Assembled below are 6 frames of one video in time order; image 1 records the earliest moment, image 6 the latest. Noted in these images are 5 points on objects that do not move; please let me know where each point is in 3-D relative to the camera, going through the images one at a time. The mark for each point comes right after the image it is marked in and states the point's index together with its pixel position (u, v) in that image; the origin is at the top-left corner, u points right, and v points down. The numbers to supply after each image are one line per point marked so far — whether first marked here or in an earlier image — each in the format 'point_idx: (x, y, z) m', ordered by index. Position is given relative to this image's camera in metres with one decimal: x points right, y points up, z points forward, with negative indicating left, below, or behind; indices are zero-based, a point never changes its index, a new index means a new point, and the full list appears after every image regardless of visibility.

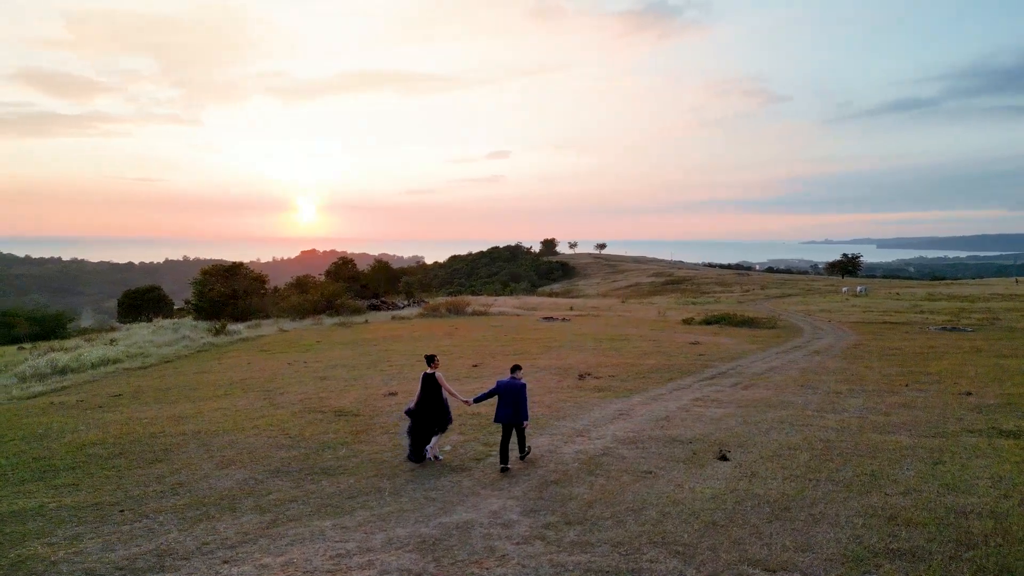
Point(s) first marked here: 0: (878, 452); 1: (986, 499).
0: (+5.9, -2.6, +8.4) m
1: (+5.4, -2.4, +6.0) m
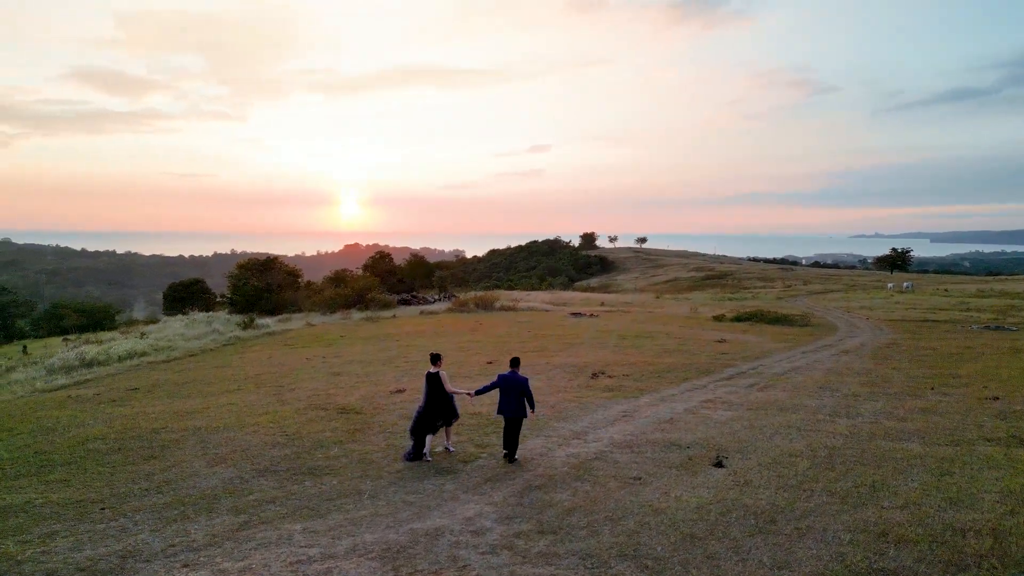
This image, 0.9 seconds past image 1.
0: (+5.7, -2.6, +8.0) m
1: (+5.1, -2.5, +5.6) m
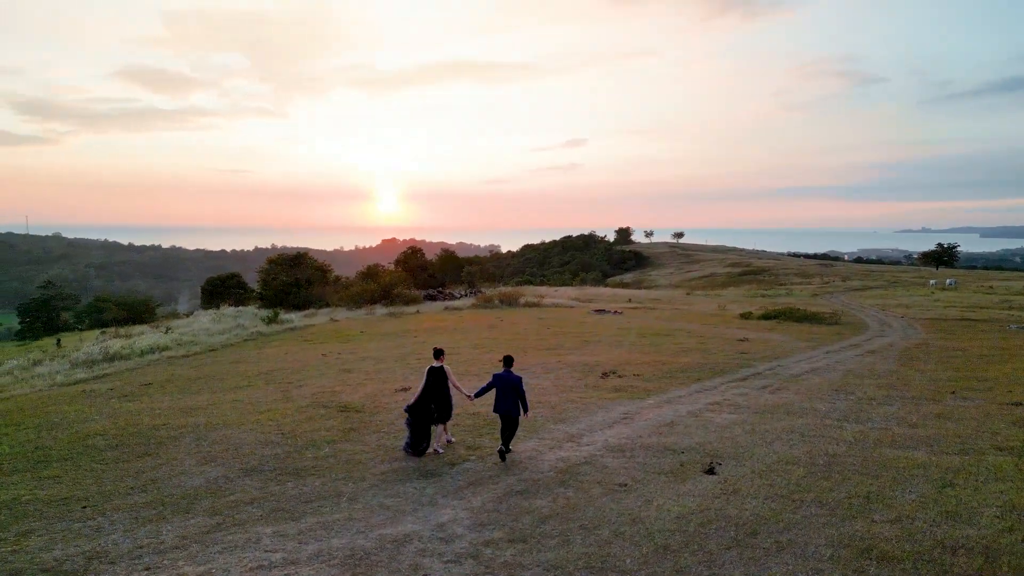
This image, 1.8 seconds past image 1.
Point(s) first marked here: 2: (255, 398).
0: (+5.5, -2.7, +7.7) m
1: (+4.8, -2.5, +5.4) m
2: (-7.9, -3.4, +16.3) m
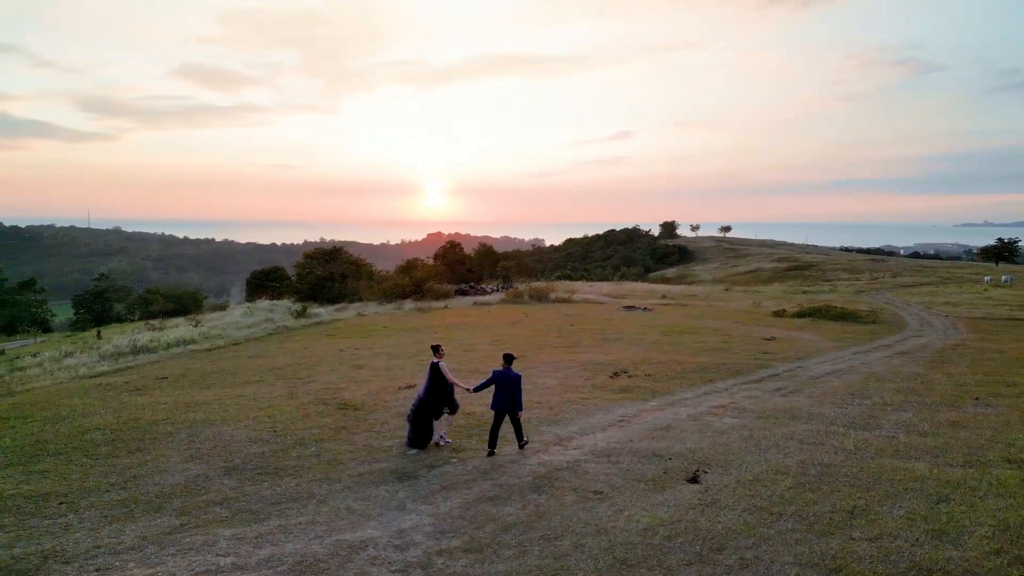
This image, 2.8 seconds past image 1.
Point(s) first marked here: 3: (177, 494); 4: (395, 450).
0: (+5.2, -2.8, +7.4) m
1: (+4.4, -2.6, +5.1) m
2: (-7.9, -3.3, +16.6) m
3: (-4.1, -2.5, +6.4) m
4: (-2.0, -2.8, +9.2) m
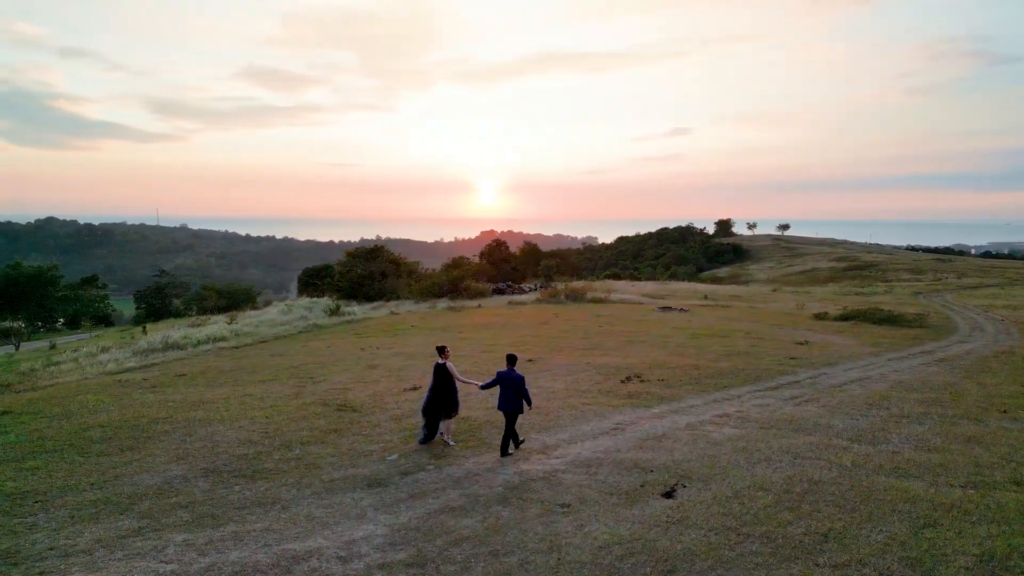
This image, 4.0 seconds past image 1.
0: (+4.8, -2.9, +7.1) m
1: (+3.9, -2.7, +4.8) m
2: (-7.8, -3.4, +16.9) m
3: (-4.5, -2.6, +6.6) m
4: (-2.3, -2.9, +9.2) m
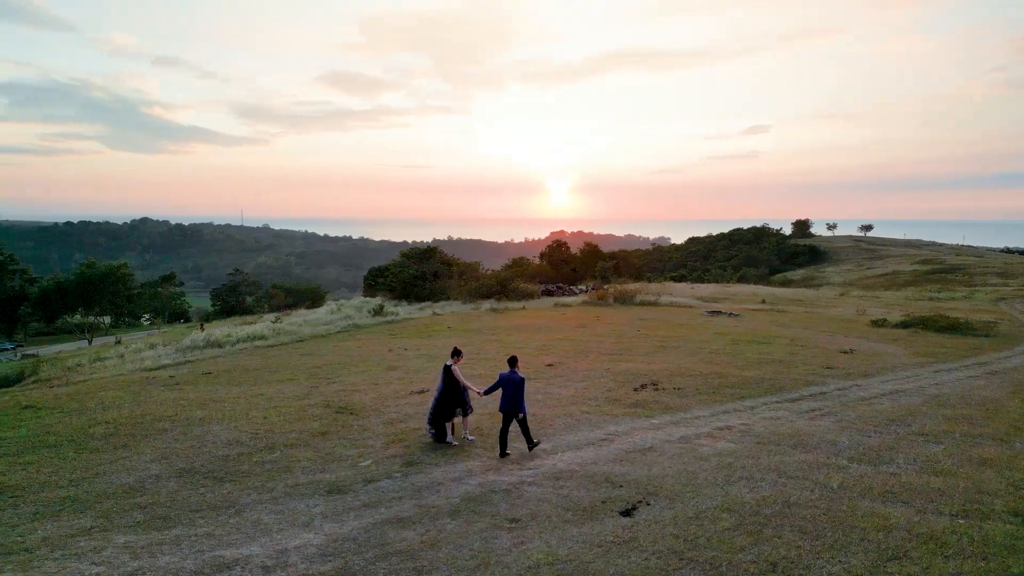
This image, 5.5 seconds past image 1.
0: (+4.2, -3.1, +6.7) m
1: (+3.1, -2.9, +4.5) m
2: (-7.7, -3.5, +17.4) m
3: (-5.2, -2.7, +6.9) m
4: (-2.8, -3.0, +9.4) m
